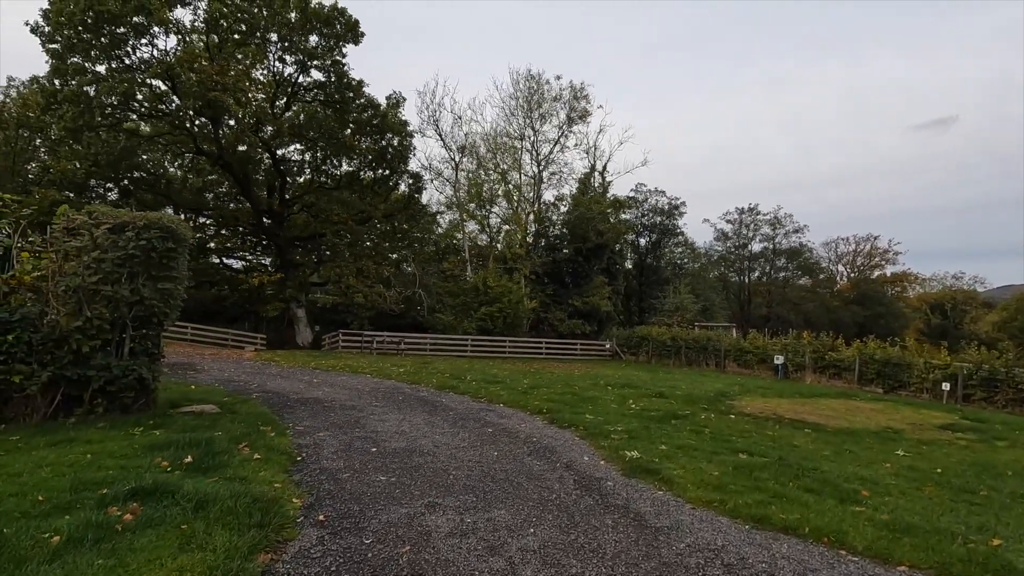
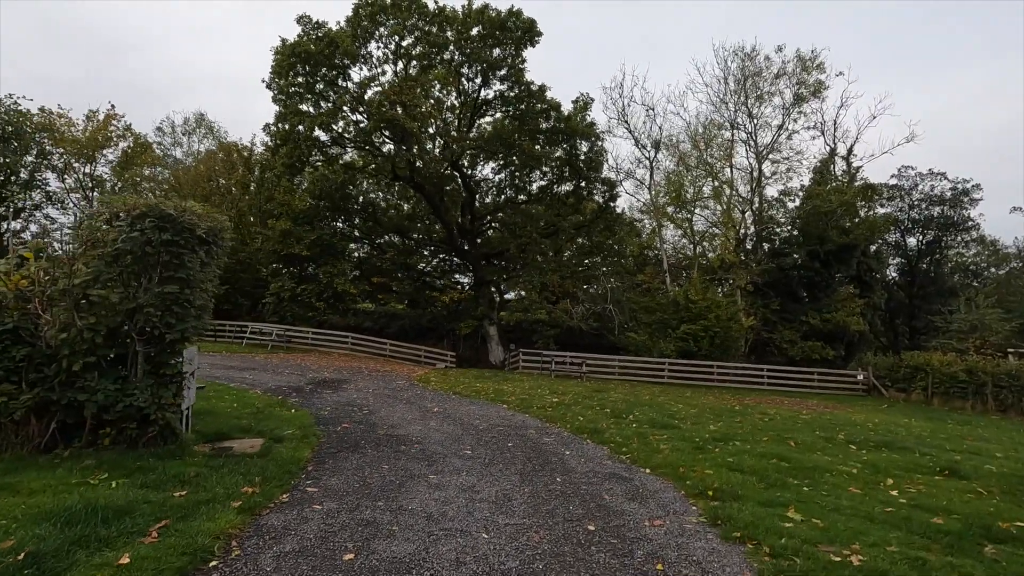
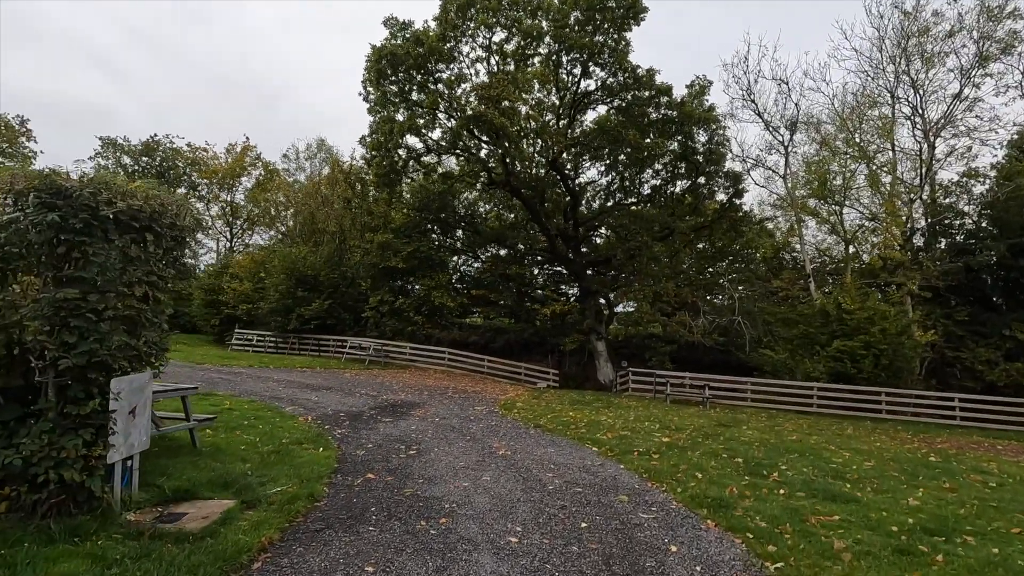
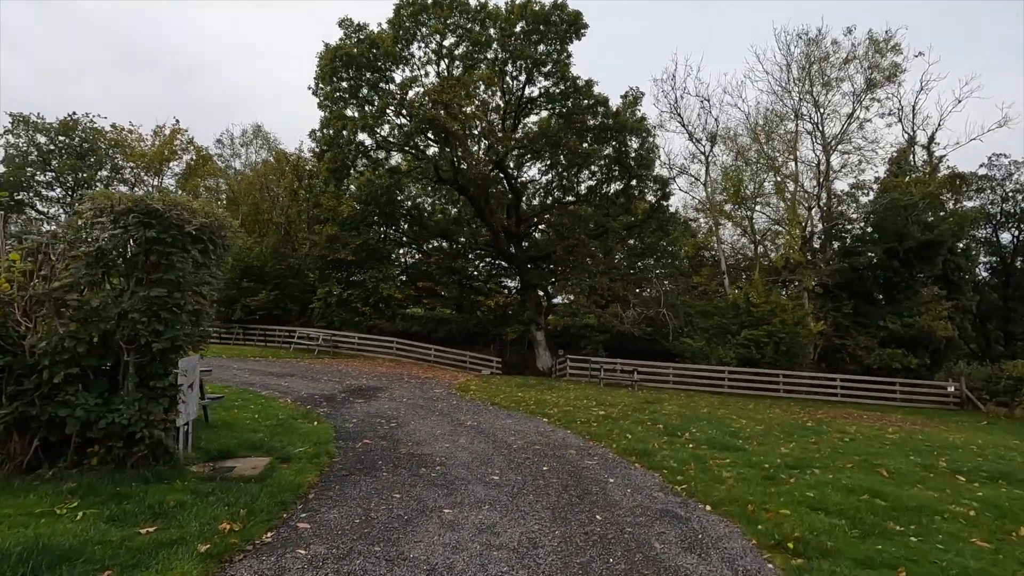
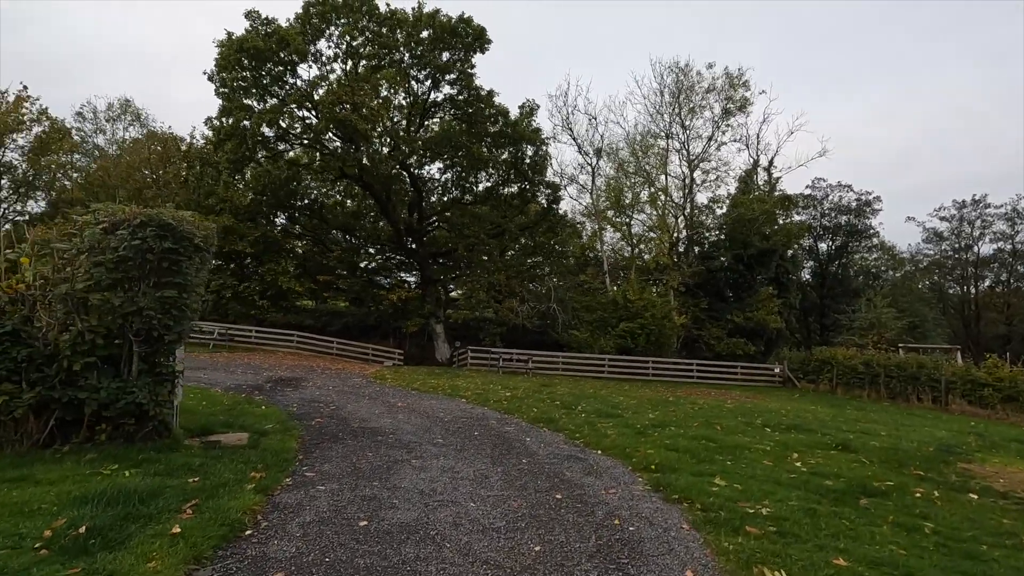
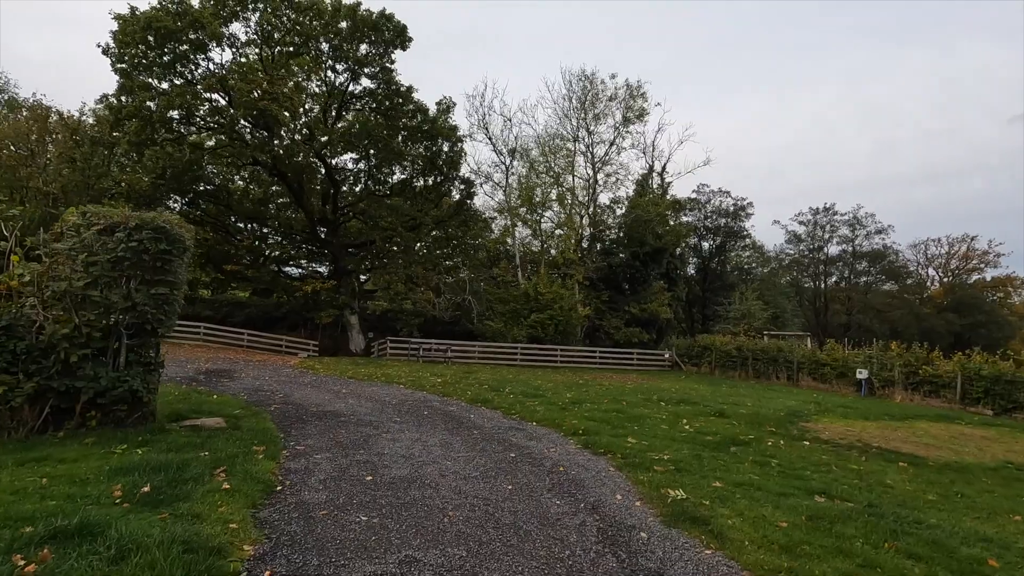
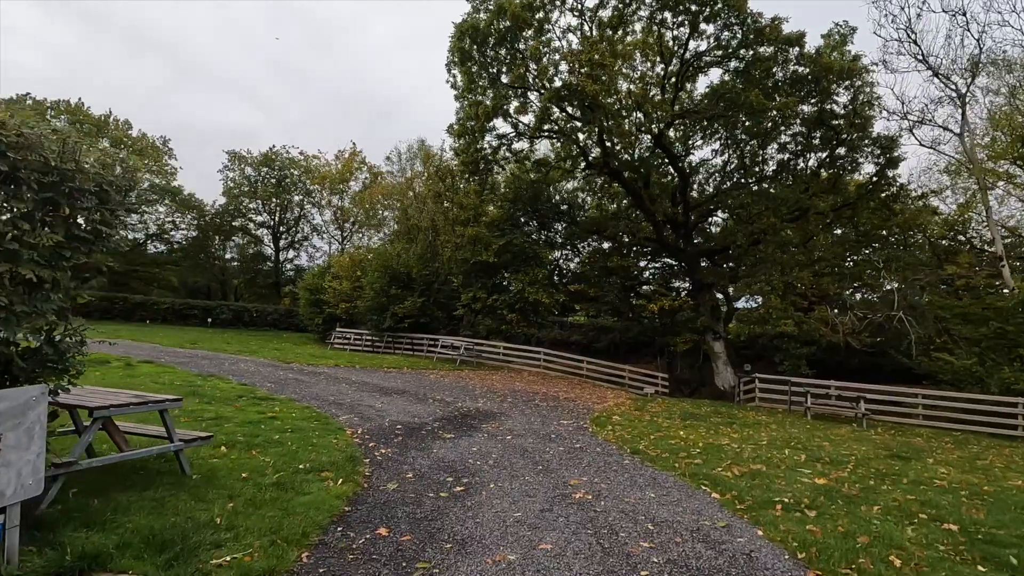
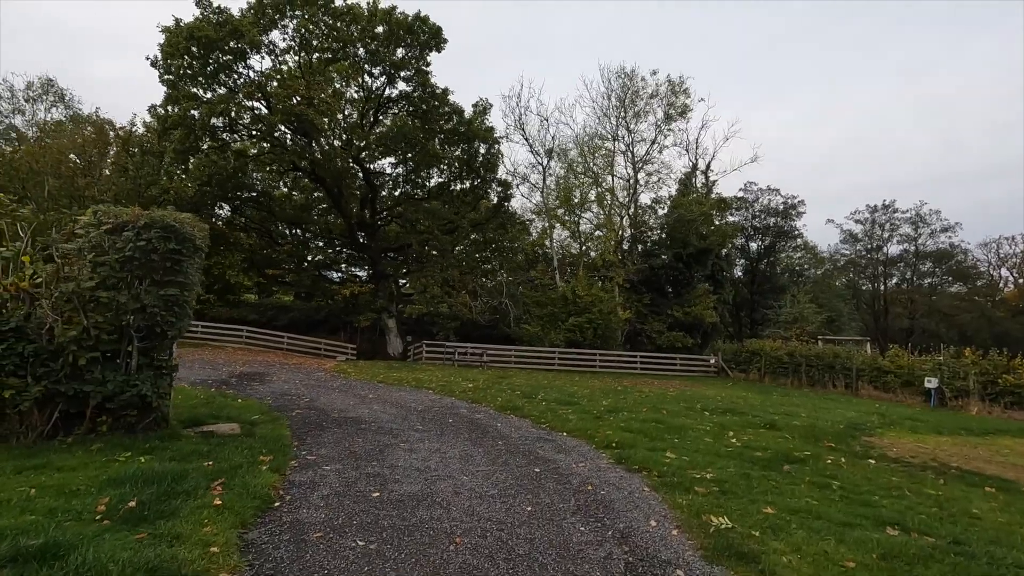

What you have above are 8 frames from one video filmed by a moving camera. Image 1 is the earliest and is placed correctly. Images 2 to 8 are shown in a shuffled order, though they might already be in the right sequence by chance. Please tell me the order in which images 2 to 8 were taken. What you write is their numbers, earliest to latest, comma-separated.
6, 8, 5, 2, 4, 3, 7
